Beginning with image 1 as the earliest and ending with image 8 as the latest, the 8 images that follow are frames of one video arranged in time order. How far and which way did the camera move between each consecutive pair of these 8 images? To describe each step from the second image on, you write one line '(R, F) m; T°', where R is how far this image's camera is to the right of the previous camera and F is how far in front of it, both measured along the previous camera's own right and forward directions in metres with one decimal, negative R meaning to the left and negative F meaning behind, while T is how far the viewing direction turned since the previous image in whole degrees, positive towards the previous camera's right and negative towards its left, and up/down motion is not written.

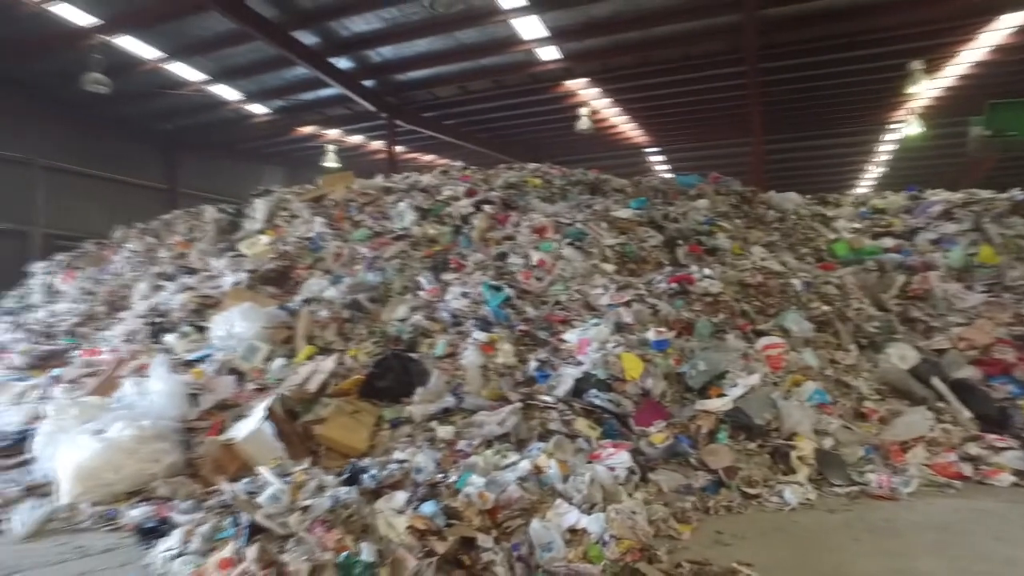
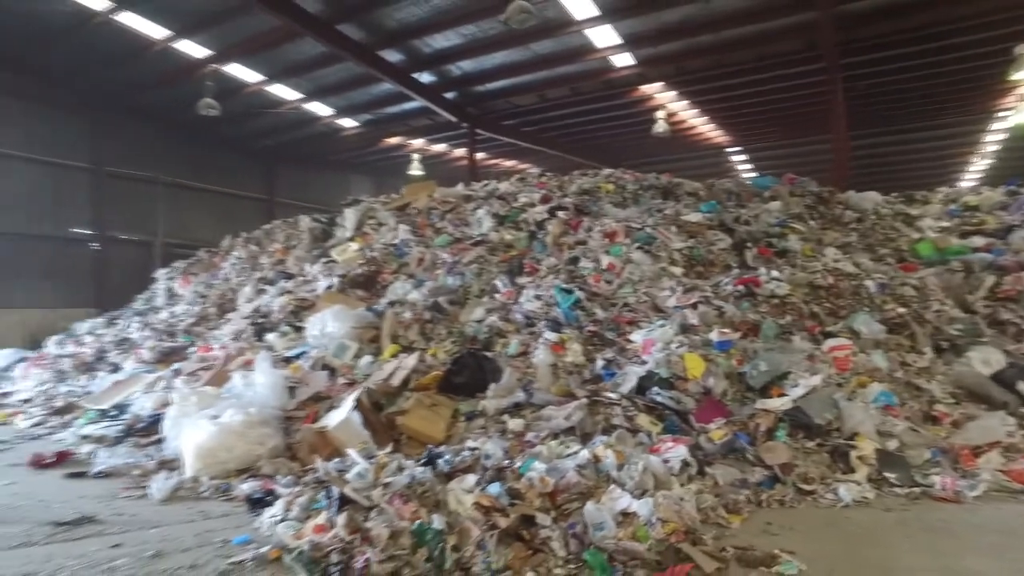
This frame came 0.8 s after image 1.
(+0.1, -0.2) m; -7°
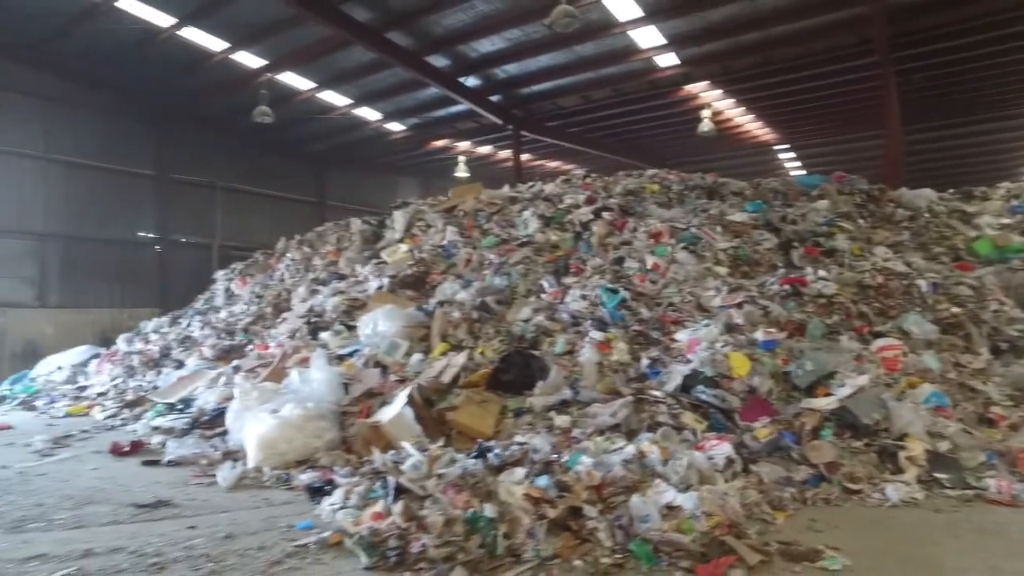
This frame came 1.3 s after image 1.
(0.0, -0.1) m; -4°
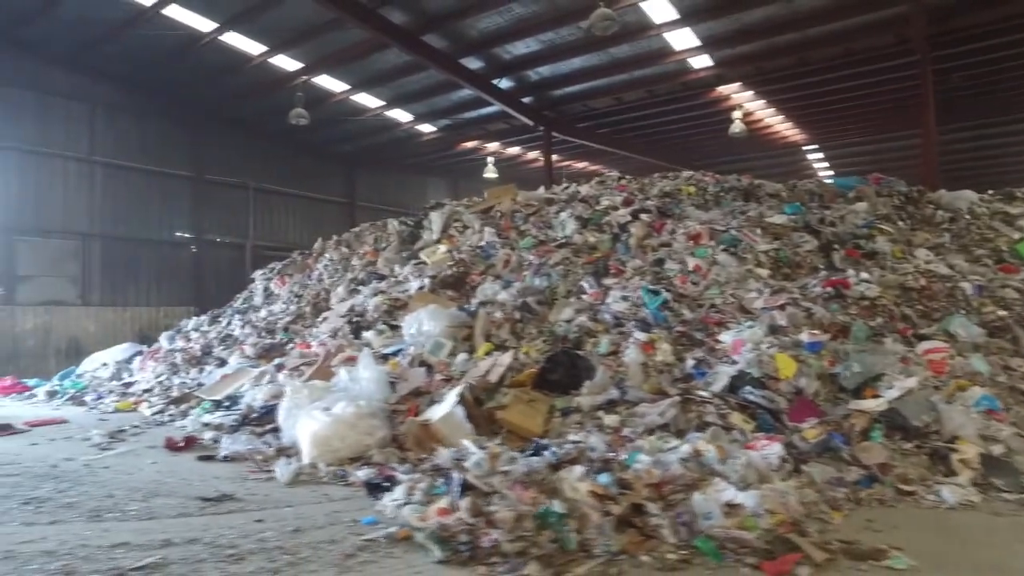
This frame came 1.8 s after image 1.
(-0.2, -0.1) m; -1°
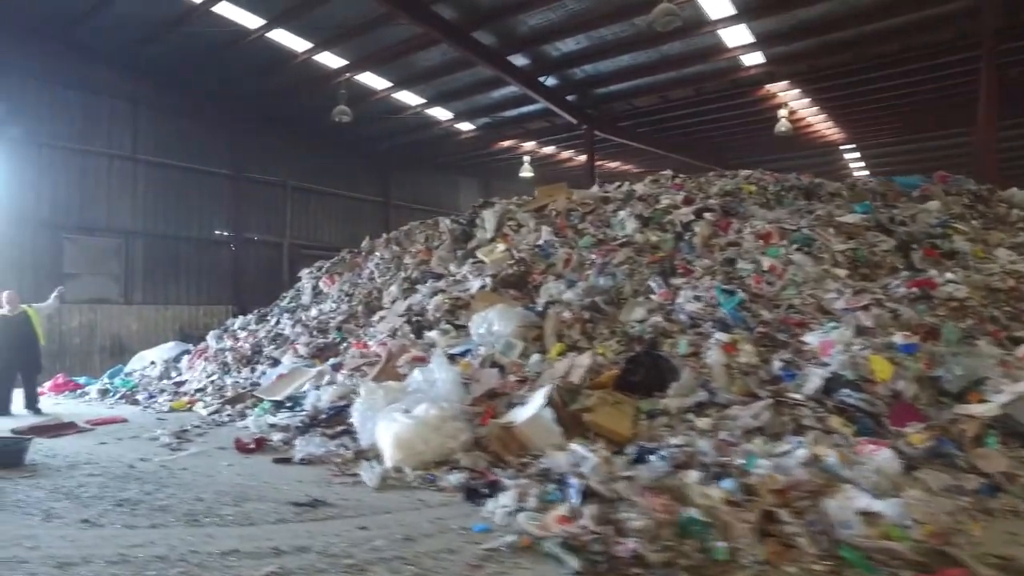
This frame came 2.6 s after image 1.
(-0.4, +0.1) m; 0°
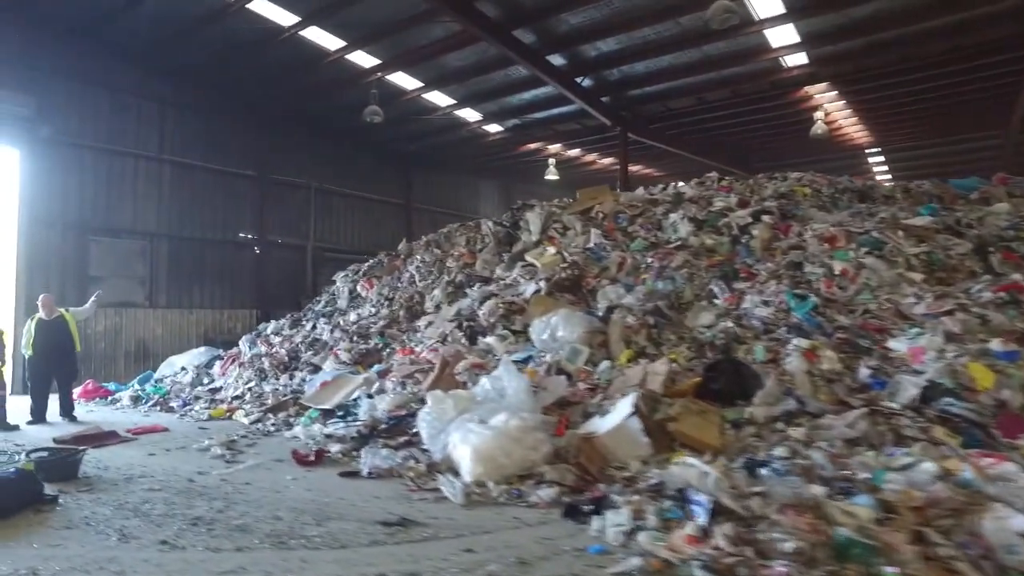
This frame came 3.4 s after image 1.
(-0.4, +0.2) m; +1°
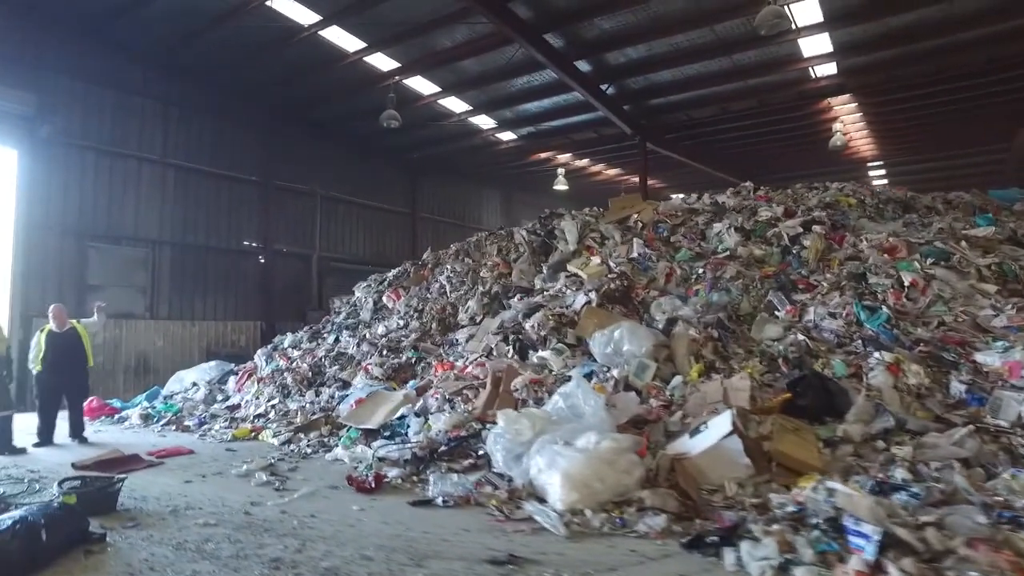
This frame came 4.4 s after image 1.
(-0.6, +0.3) m; +3°
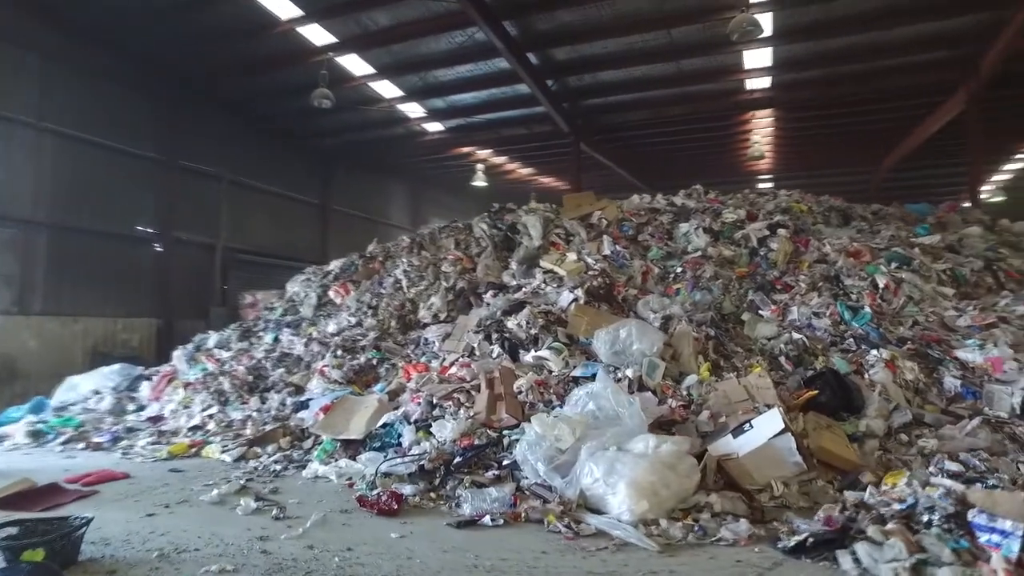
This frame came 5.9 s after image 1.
(-0.8, +0.4) m; +13°
